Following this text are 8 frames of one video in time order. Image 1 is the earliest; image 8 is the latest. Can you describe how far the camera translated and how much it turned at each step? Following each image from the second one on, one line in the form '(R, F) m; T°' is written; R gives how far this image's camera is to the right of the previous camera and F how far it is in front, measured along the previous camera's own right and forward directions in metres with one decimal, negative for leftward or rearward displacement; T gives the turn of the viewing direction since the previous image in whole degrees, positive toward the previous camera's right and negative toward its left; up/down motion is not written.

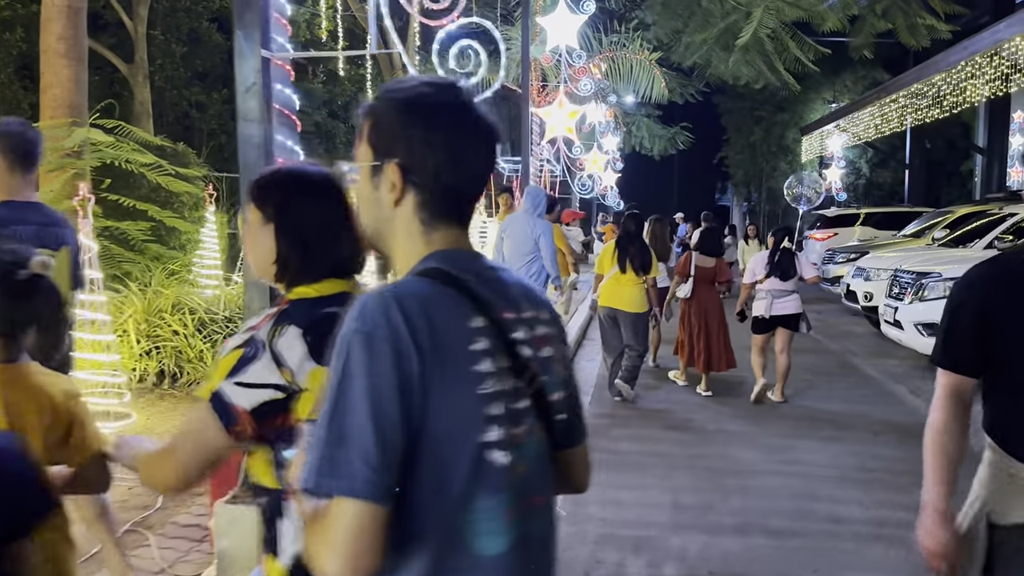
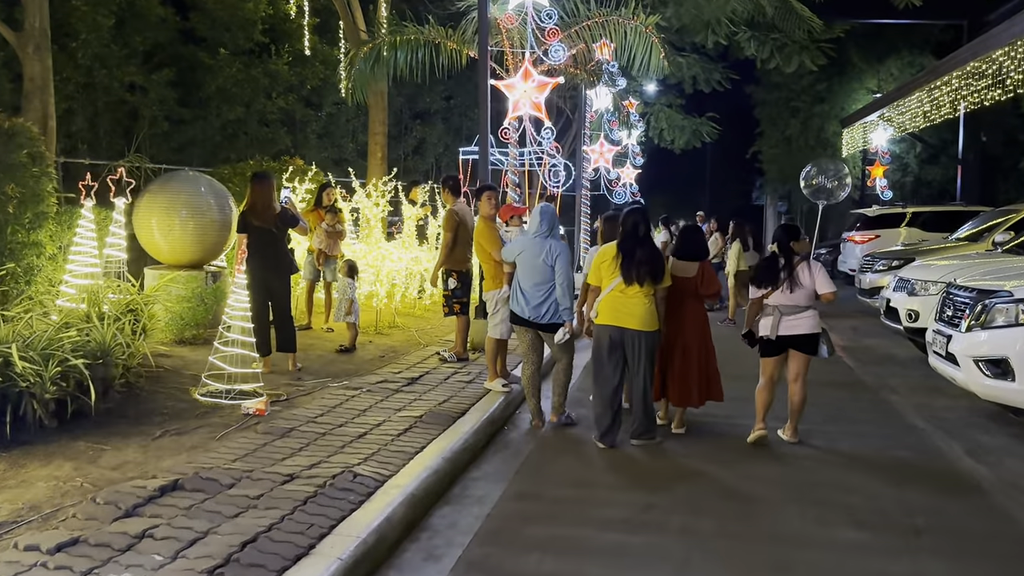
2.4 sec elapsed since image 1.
(+1.0, +2.3) m; -3°
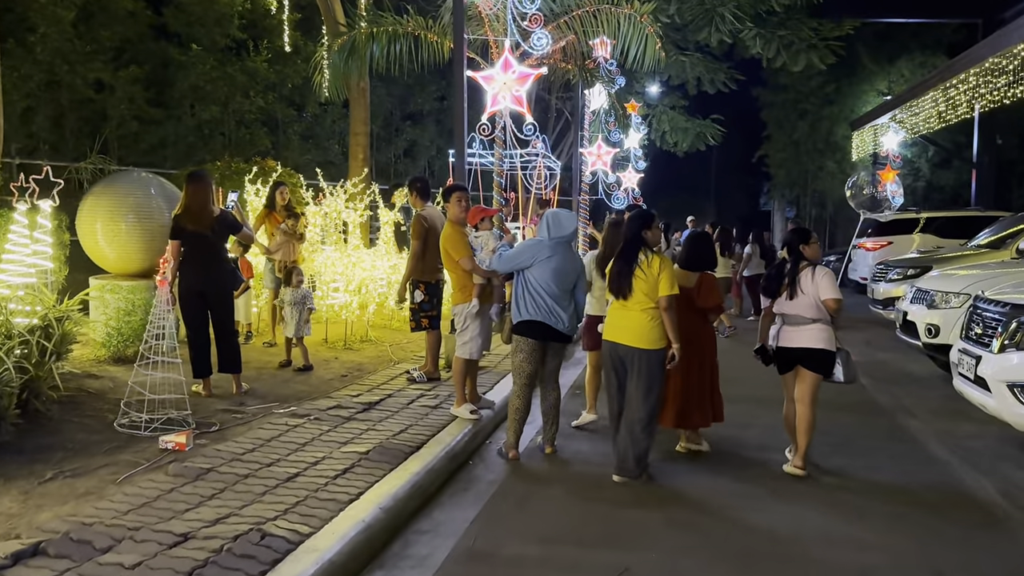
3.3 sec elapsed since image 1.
(+0.3, +0.9) m; 0°
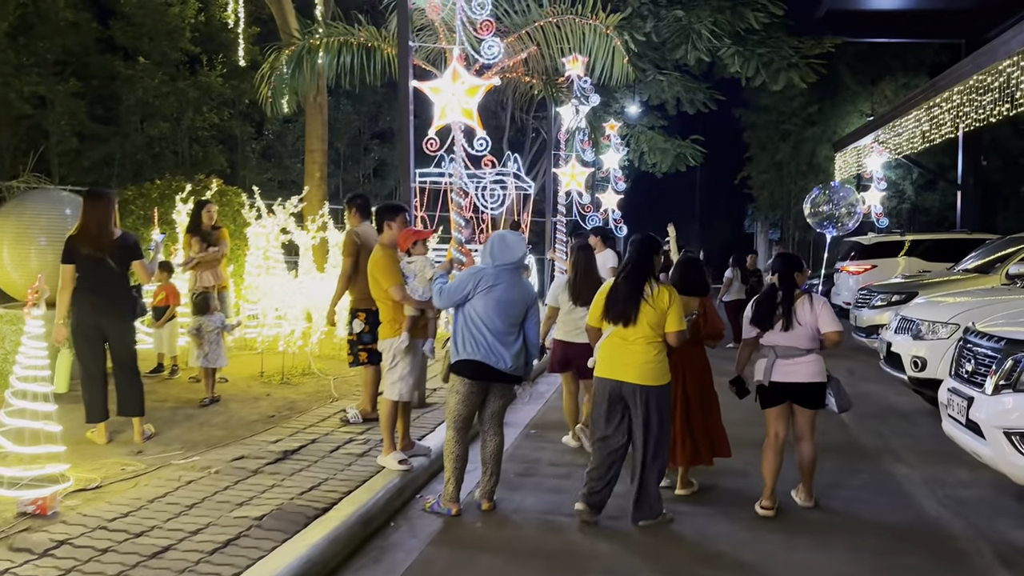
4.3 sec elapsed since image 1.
(+0.4, +0.8) m; +1°
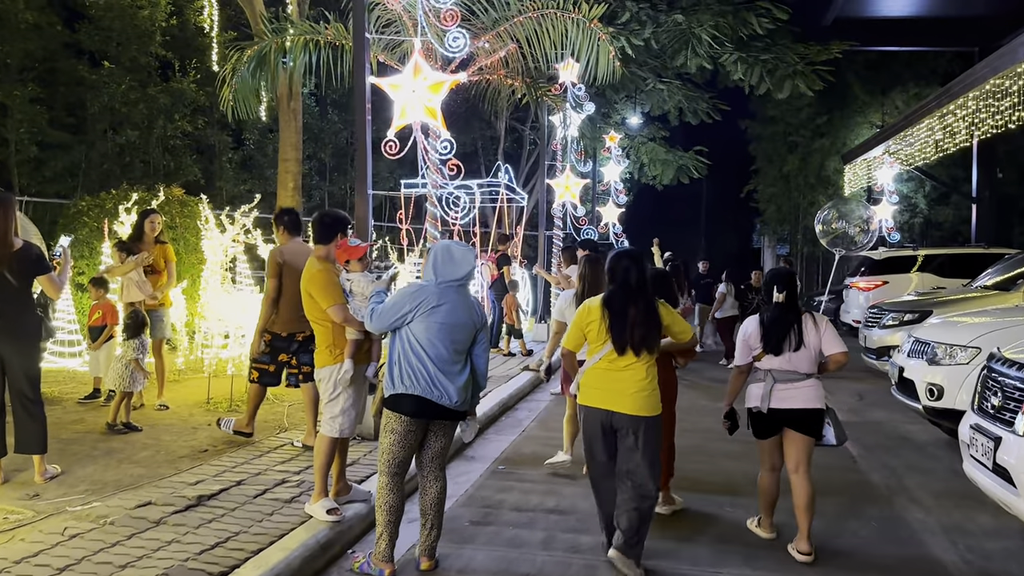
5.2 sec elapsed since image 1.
(+0.4, +0.8) m; -1°
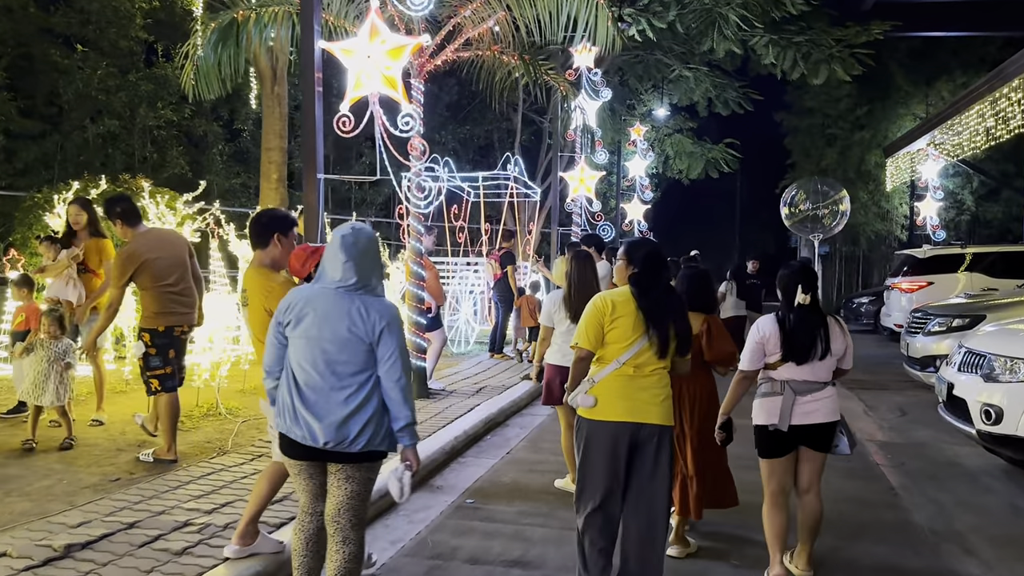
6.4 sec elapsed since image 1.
(+0.4, +1.1) m; -2°
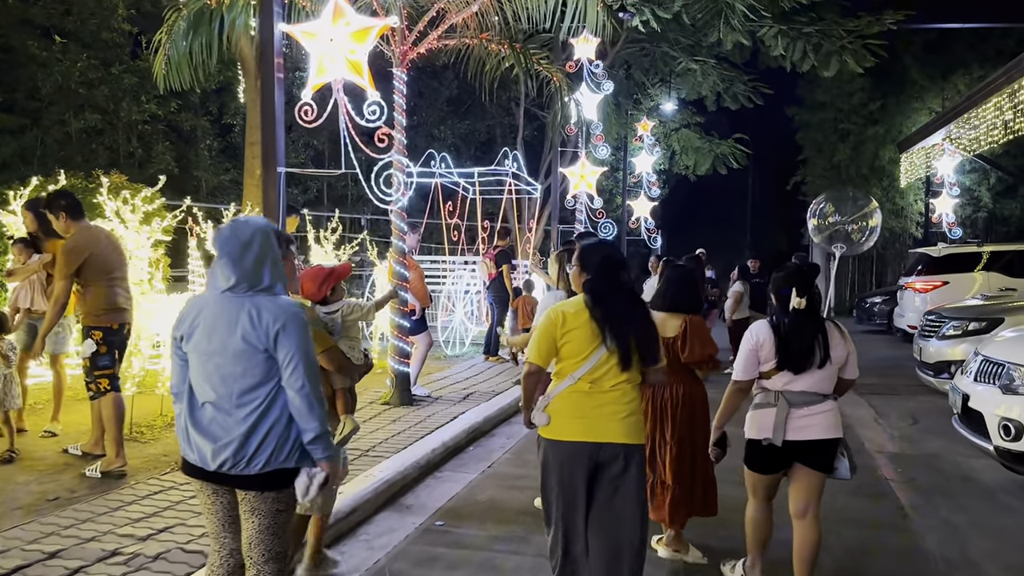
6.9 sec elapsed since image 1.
(+0.2, +0.5) m; -1°
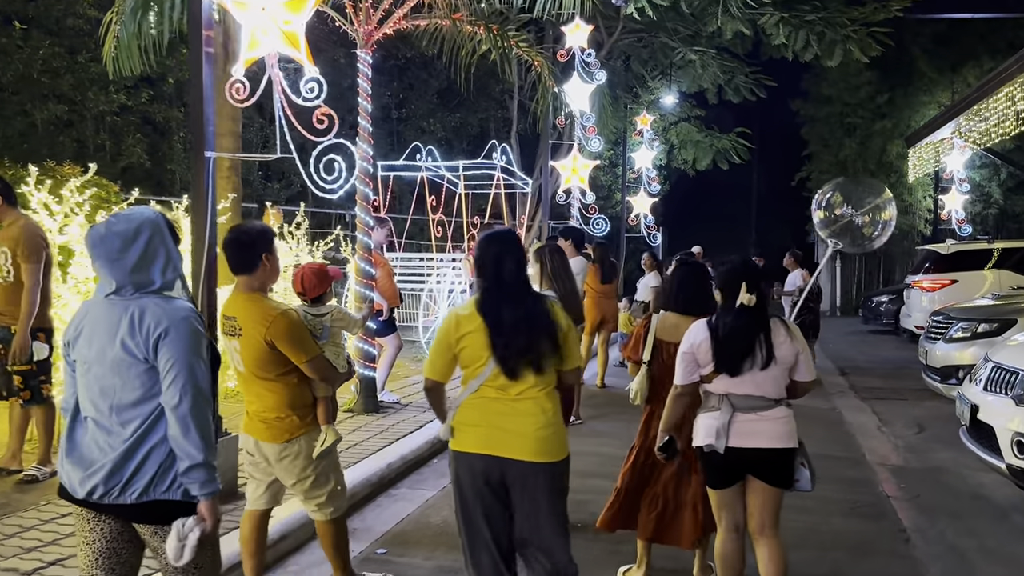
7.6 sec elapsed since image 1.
(+0.3, +0.6) m; -1°
